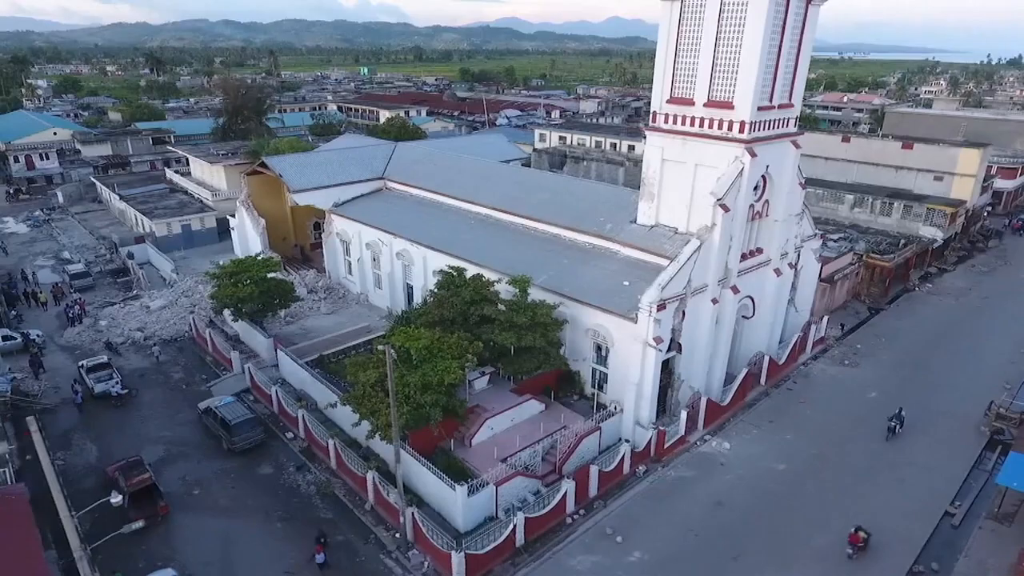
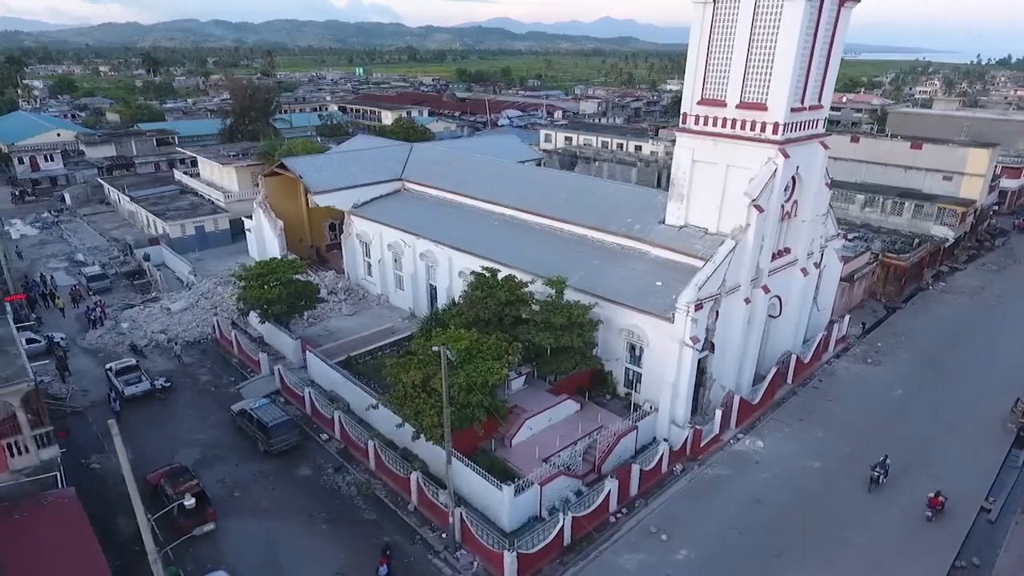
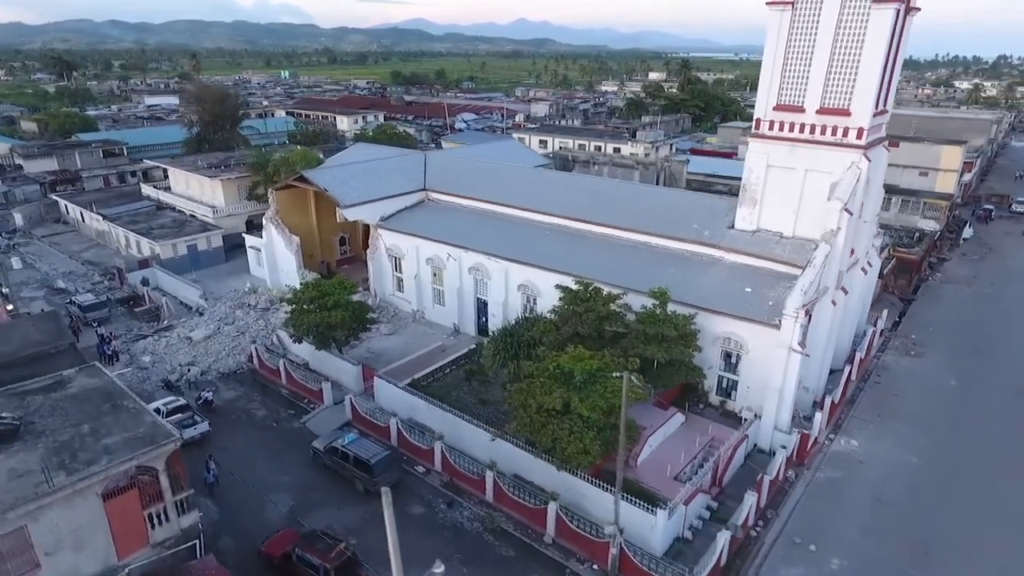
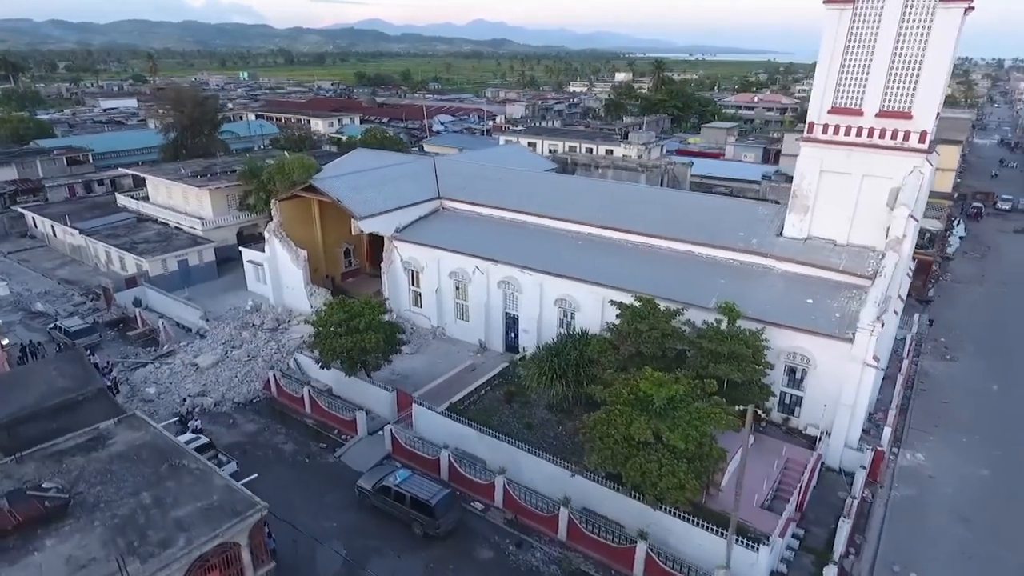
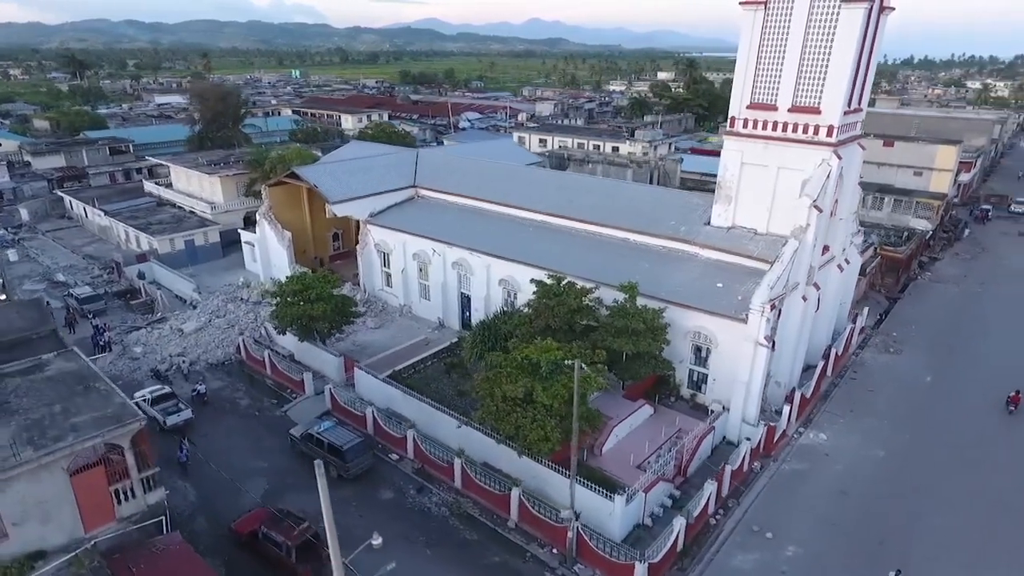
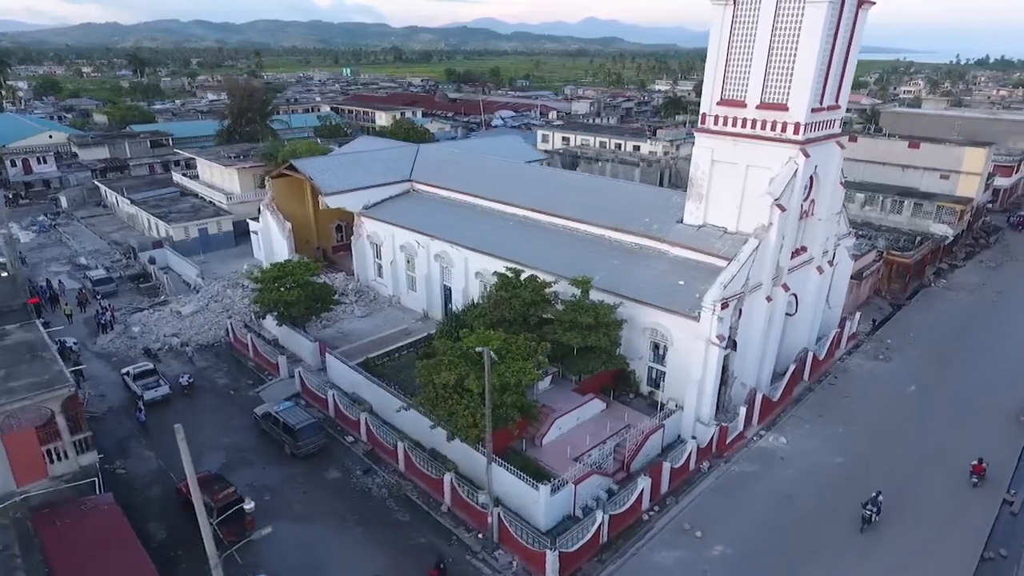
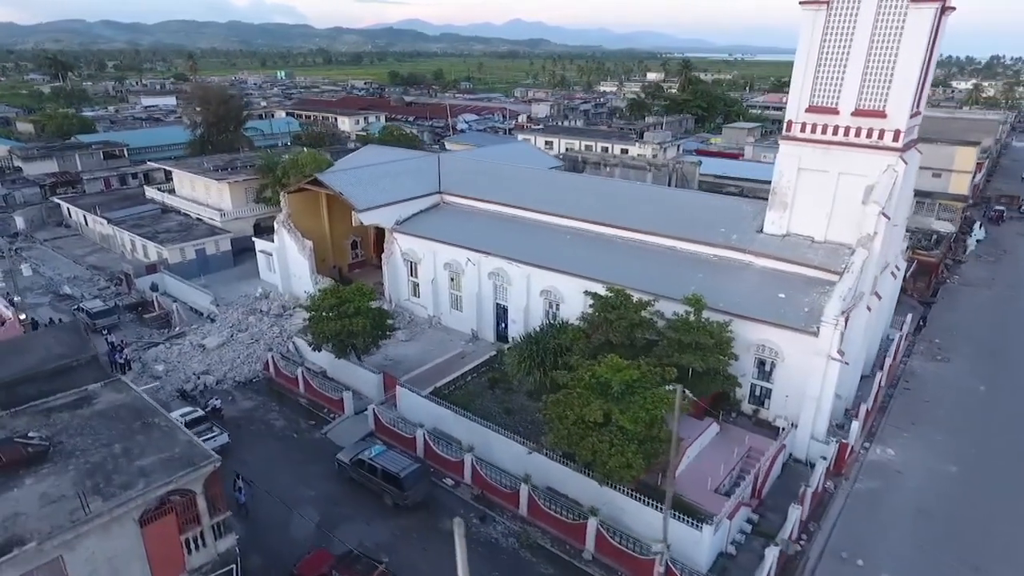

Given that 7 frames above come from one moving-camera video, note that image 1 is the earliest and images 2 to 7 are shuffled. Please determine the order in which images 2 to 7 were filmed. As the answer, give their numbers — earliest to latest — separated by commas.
2, 6, 5, 3, 7, 4
